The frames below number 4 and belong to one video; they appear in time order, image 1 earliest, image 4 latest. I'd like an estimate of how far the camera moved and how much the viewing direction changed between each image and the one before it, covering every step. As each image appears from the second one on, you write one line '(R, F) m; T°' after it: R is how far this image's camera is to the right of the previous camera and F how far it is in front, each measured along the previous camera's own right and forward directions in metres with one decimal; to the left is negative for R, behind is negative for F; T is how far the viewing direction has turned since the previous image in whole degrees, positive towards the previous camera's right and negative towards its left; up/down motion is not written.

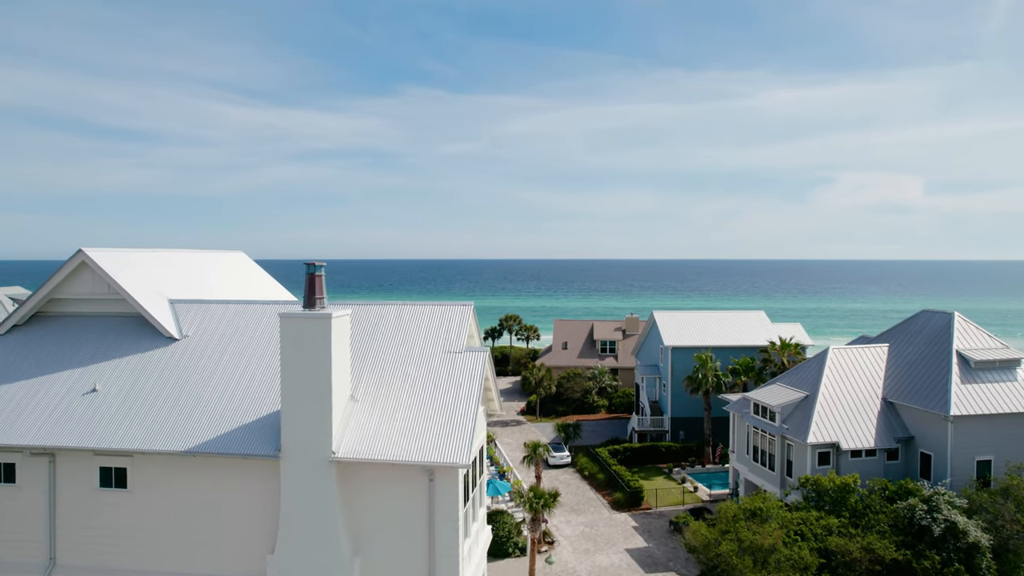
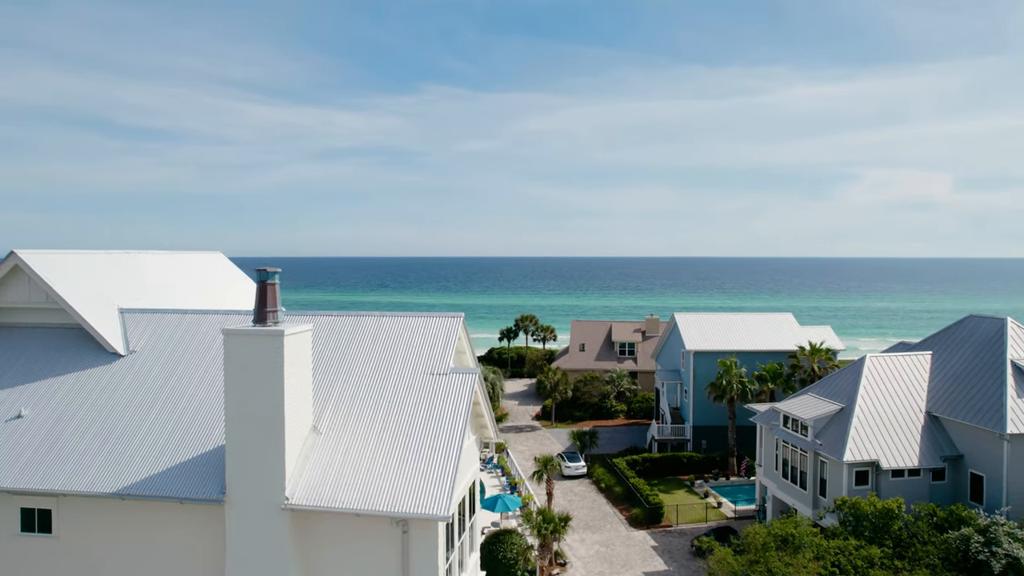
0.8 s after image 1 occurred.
(+0.4, +1.7) m; -2°
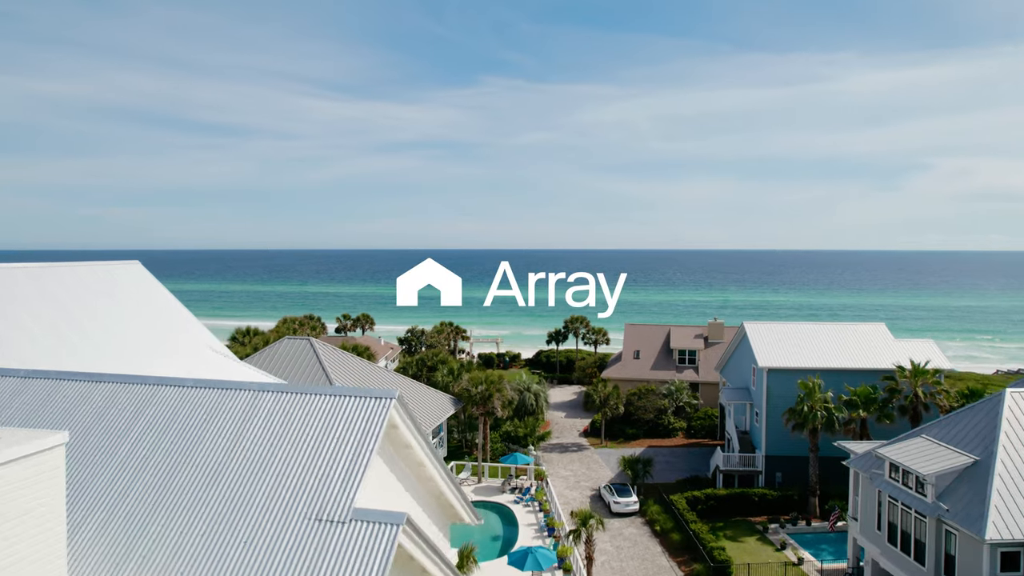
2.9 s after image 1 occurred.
(+0.7, +4.5) m; -5°
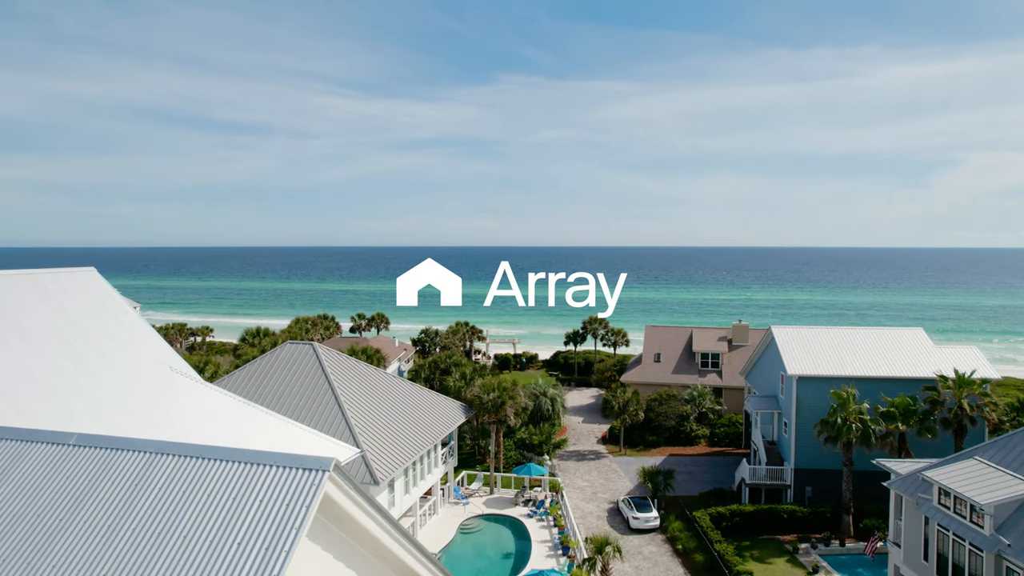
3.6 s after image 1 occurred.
(+0.3, +1.5) m; -2°
